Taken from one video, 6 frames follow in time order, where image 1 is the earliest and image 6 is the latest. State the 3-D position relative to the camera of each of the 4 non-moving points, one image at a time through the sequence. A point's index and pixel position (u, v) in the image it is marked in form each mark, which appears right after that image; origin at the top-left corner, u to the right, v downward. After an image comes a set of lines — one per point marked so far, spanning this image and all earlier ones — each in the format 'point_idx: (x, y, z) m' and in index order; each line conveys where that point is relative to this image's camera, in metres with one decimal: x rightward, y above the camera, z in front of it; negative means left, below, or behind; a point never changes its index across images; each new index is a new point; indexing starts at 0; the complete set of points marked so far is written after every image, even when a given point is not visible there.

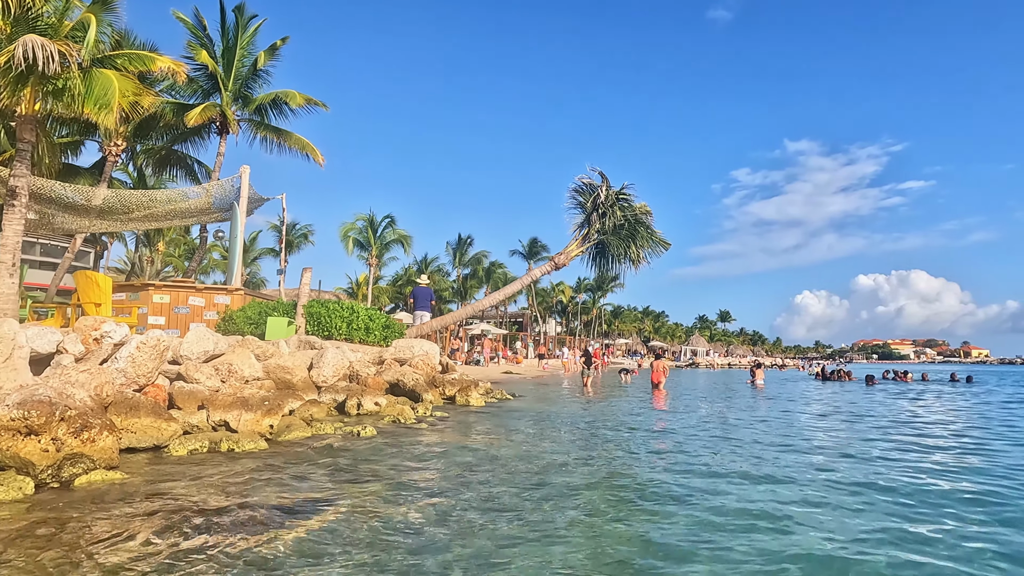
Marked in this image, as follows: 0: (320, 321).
0: (-5.4, -0.9, +15.9) m
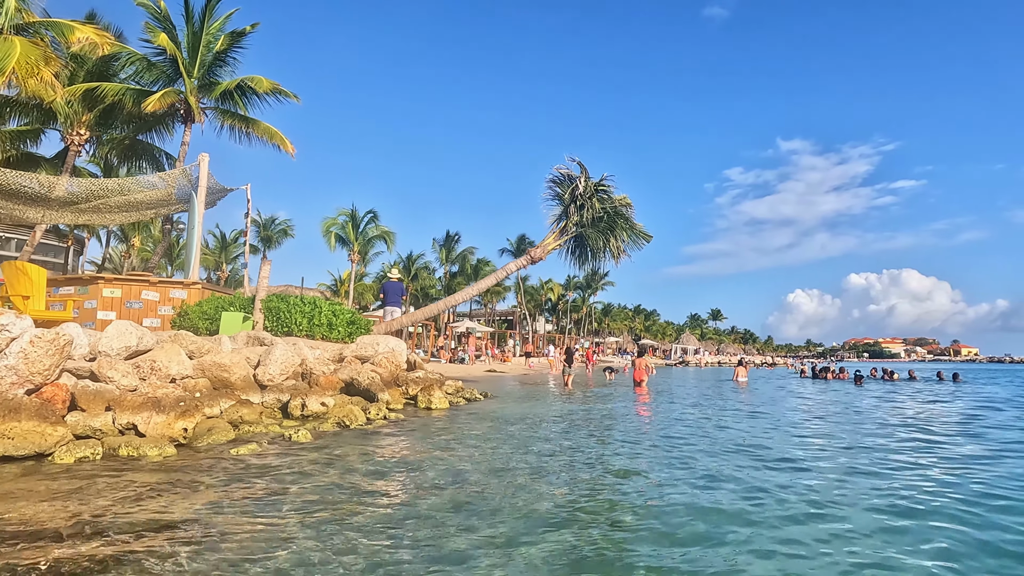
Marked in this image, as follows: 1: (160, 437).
0: (-6.2, -0.8, +15.1) m
1: (-4.2, -1.8, +6.8) m
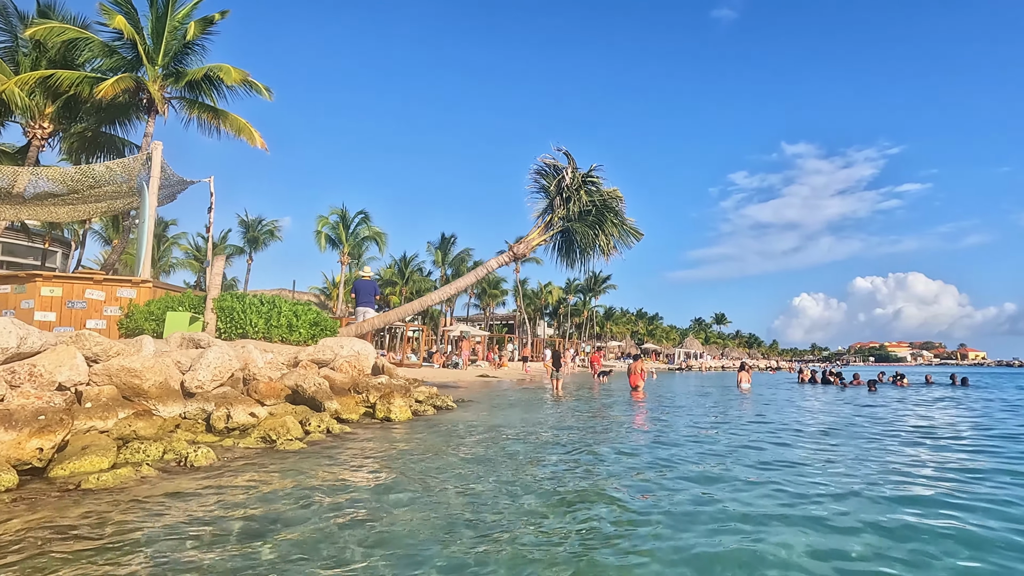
0: (-6.8, -0.7, +13.8) m
1: (-4.9, -1.7, +5.5) m
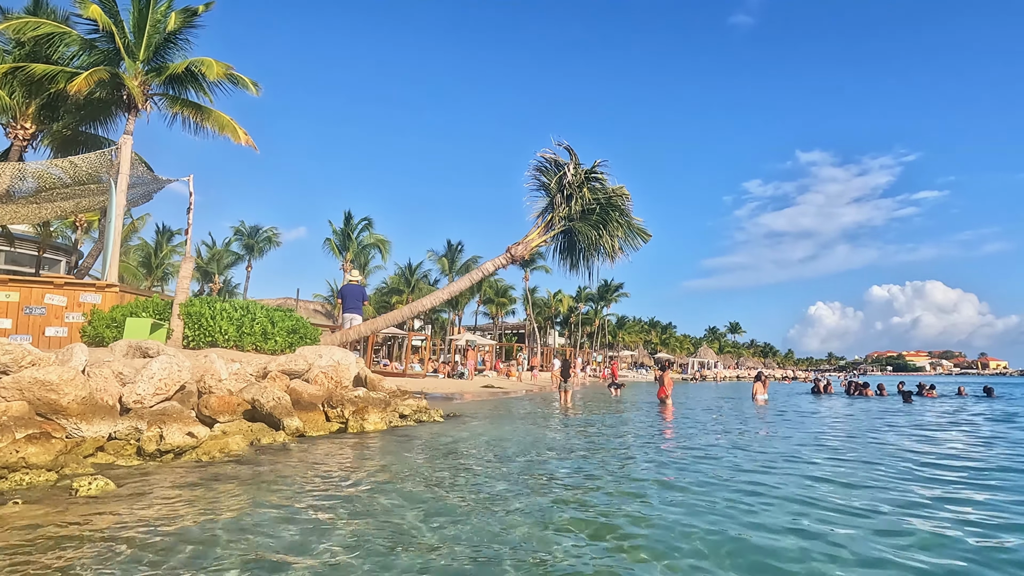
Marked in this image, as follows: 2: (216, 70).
0: (-6.9, -0.8, +12.7) m
1: (-5.2, -1.6, +4.3) m
2: (-9.2, +6.8, +17.6) m
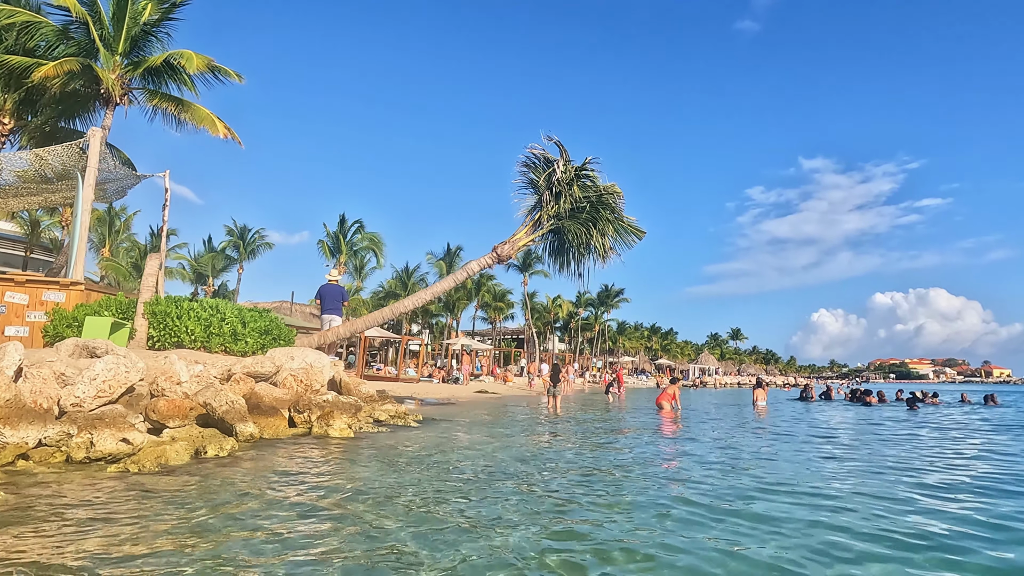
0: (-7.3, -0.8, +12.1) m
1: (-5.6, -1.5, +3.7) m
2: (-9.5, +6.8, +17.1) m
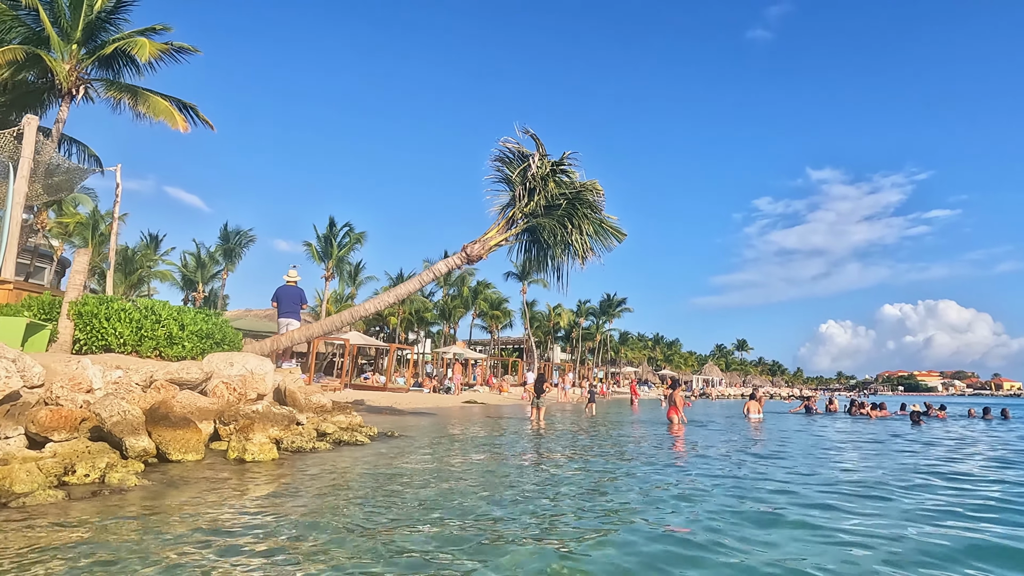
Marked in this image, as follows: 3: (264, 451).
0: (-8.1, -0.7, +11.0) m
1: (-6.5, -1.3, +2.6) m
2: (-10.3, +6.7, +16.2) m
3: (-3.7, -2.4, +8.6) m
